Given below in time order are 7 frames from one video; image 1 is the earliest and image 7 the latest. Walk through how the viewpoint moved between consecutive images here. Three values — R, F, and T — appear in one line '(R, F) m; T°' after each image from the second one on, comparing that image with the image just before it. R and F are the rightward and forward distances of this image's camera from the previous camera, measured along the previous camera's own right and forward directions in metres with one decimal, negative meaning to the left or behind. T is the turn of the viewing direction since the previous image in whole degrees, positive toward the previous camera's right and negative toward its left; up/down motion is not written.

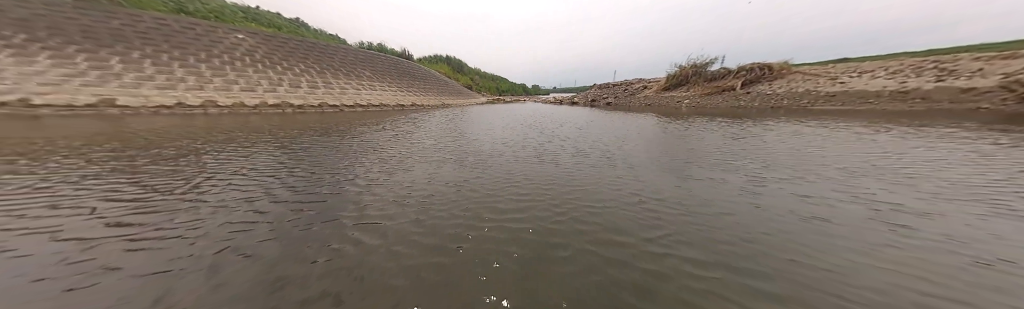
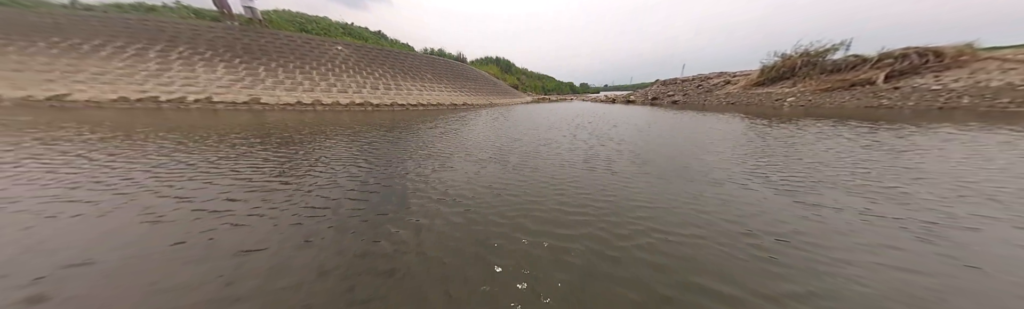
(-0.1, +0.7) m; -12°
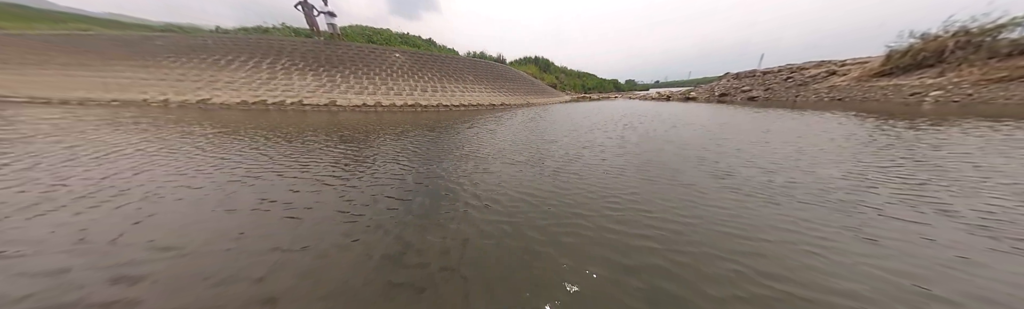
(0.0, +0.5) m; -10°
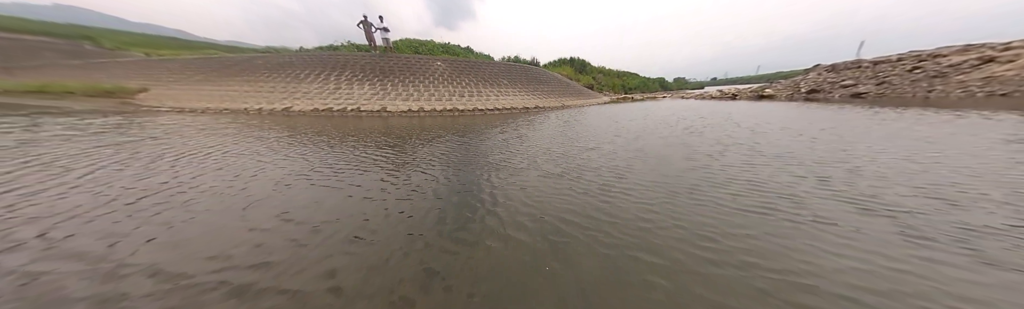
(-0.1, +0.5) m; -9°
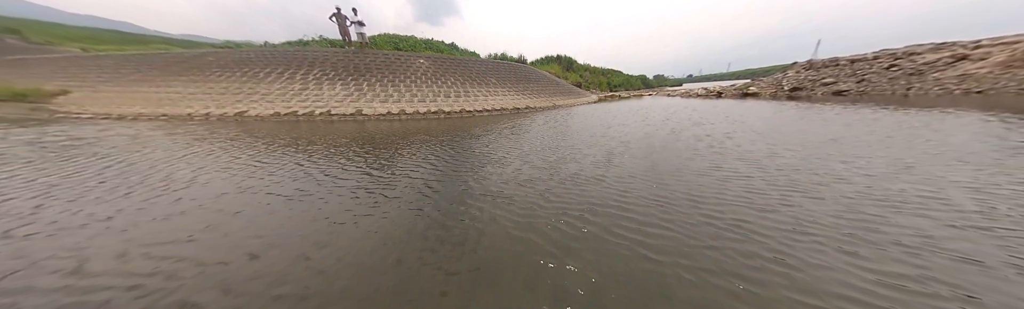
(0.0, +1.1) m; +3°
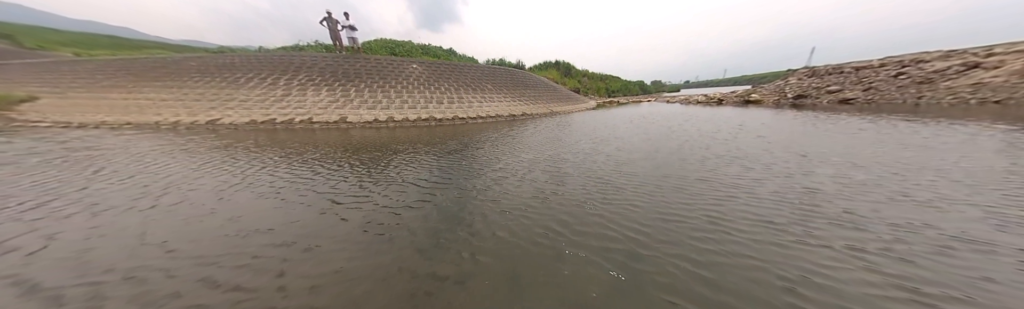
(+0.3, +0.9) m; 0°
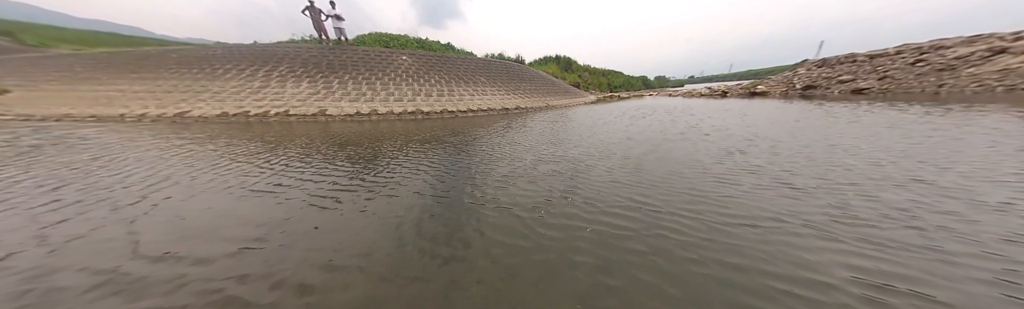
(+0.8, +0.8) m; 0°
